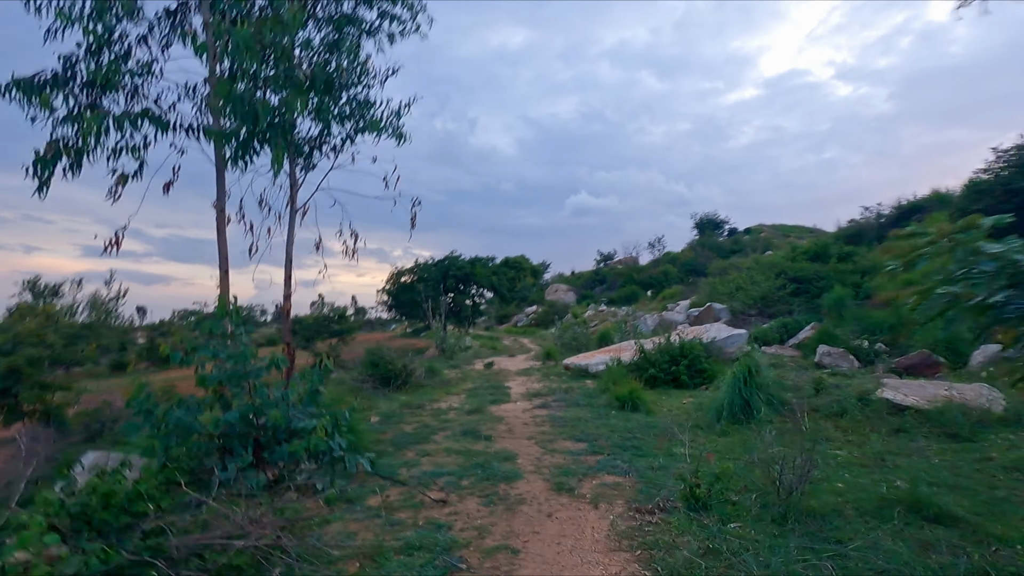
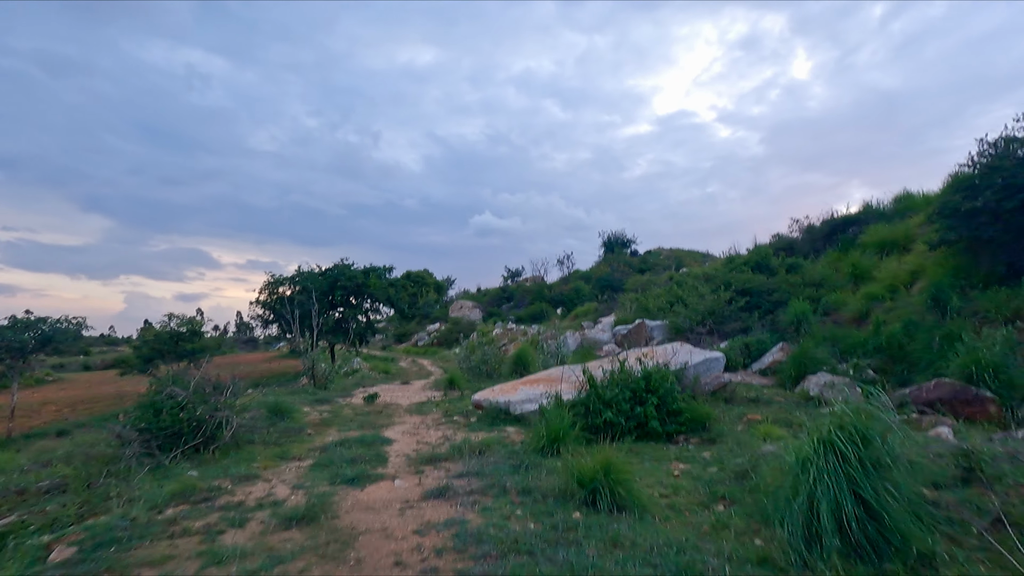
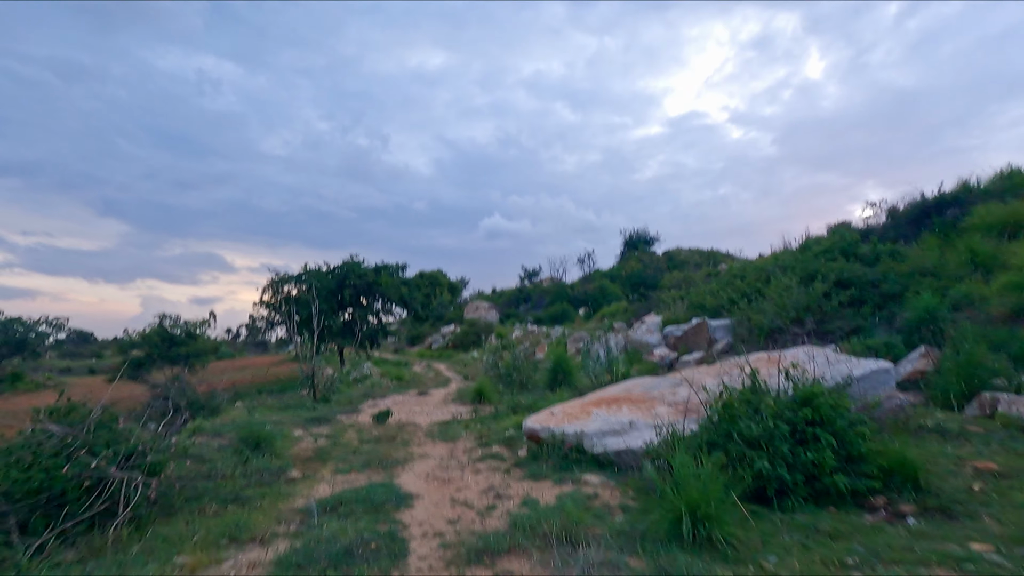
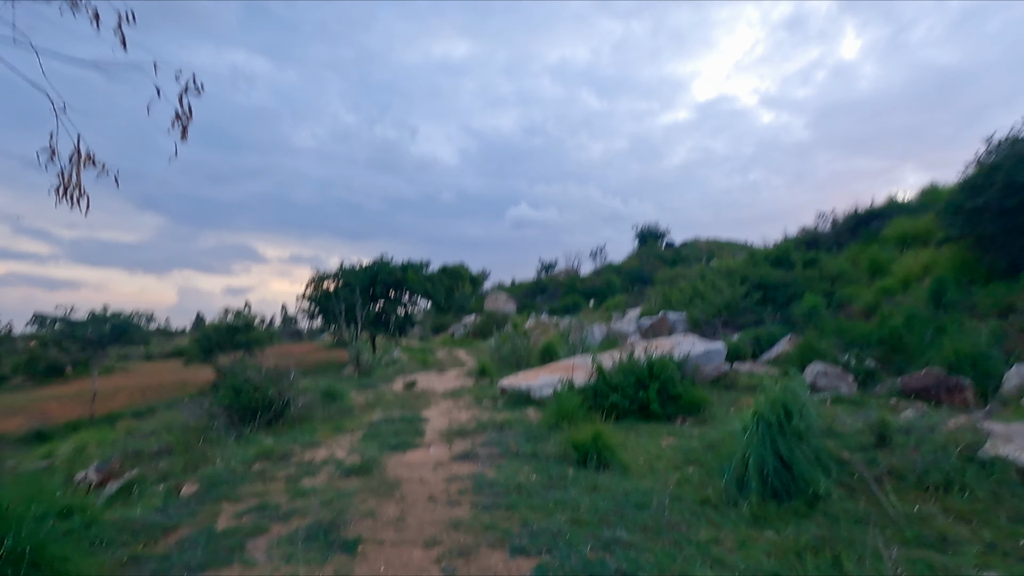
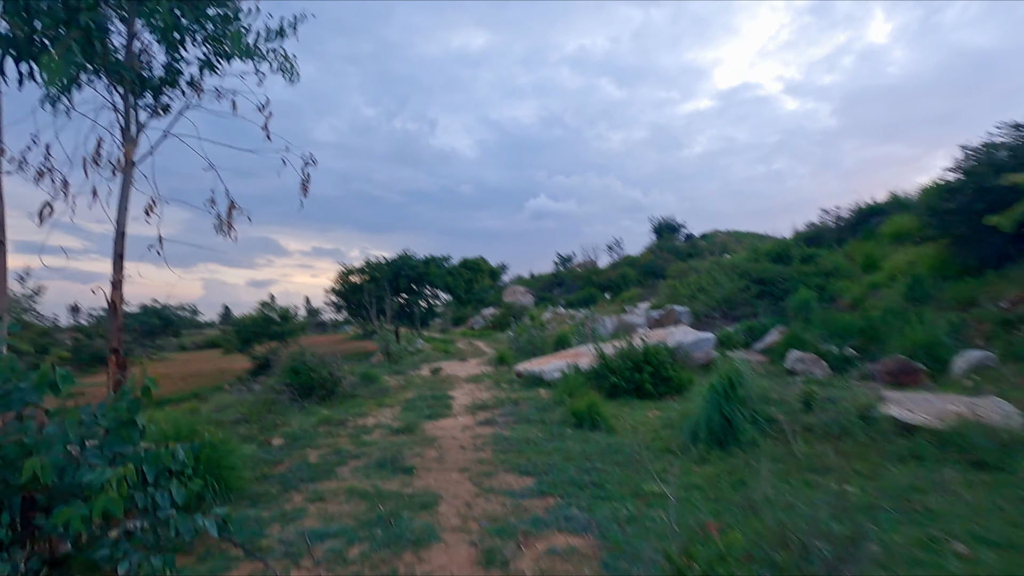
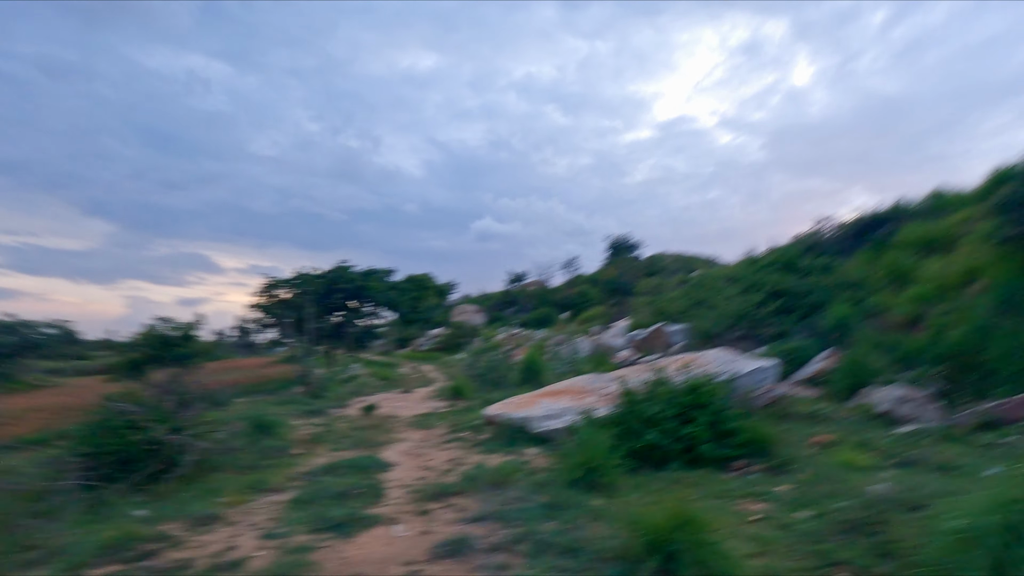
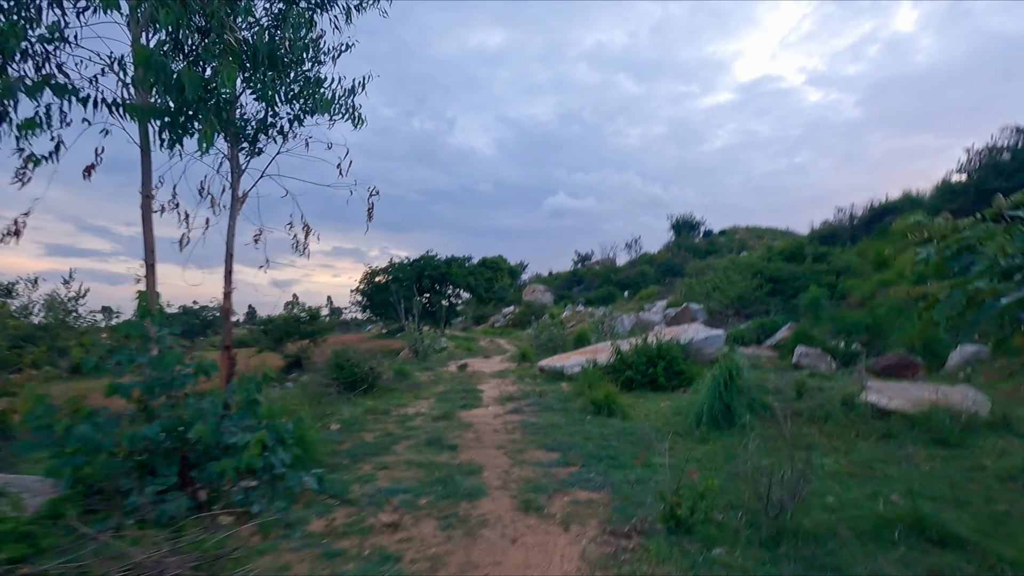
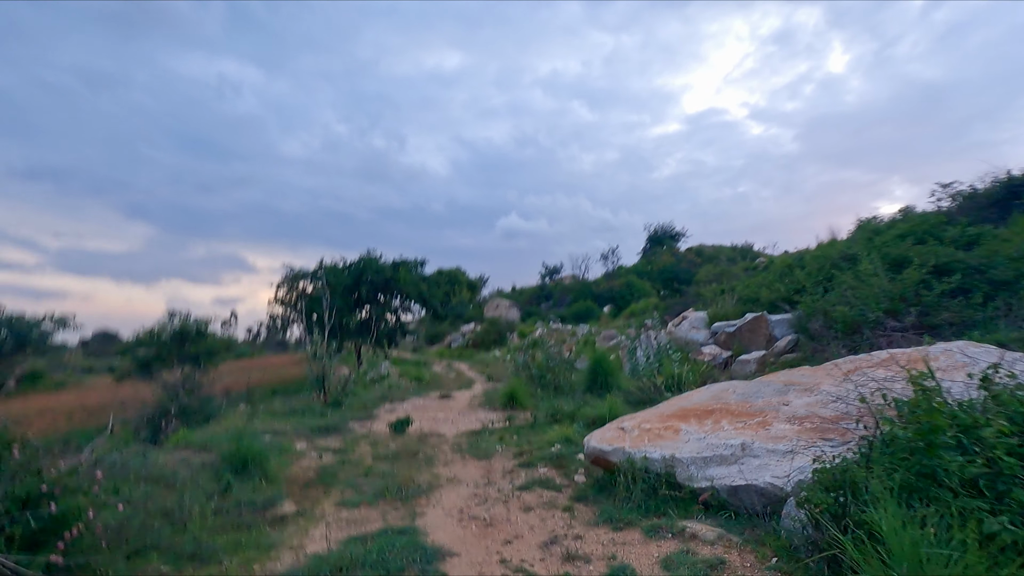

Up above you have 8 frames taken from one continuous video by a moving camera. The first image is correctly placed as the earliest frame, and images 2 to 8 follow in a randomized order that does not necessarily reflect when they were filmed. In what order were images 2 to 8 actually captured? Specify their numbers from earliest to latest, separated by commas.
7, 5, 4, 2, 6, 3, 8
